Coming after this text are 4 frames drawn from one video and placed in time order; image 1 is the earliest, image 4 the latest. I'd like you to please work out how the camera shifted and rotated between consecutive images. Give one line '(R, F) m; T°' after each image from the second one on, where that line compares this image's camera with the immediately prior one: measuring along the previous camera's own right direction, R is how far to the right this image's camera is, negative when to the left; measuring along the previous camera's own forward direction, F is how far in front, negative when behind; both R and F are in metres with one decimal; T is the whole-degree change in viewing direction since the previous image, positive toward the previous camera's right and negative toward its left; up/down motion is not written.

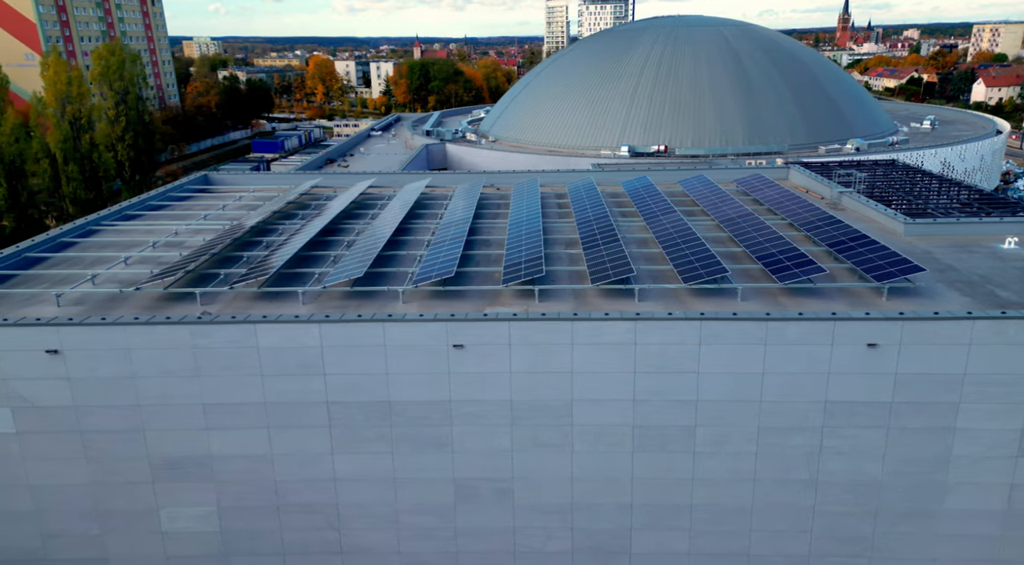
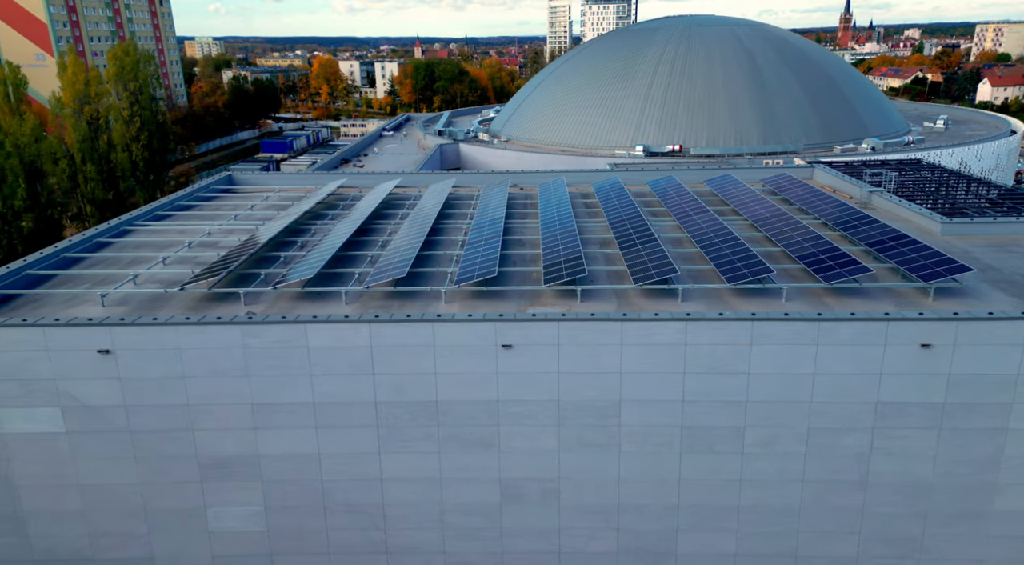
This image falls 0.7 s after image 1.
(-0.7, 0.0) m; 0°
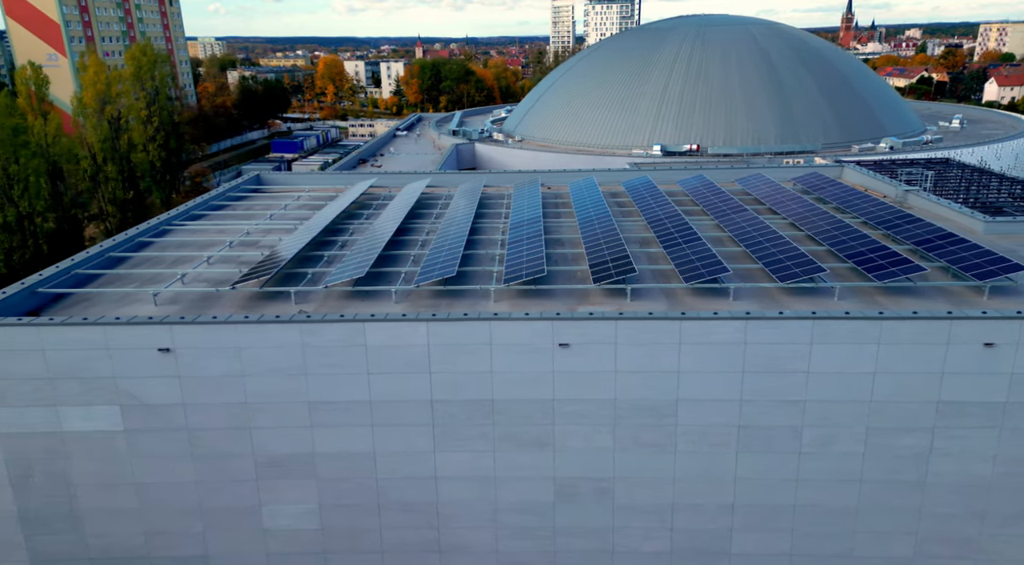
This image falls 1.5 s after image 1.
(-0.9, 0.0) m; 0°
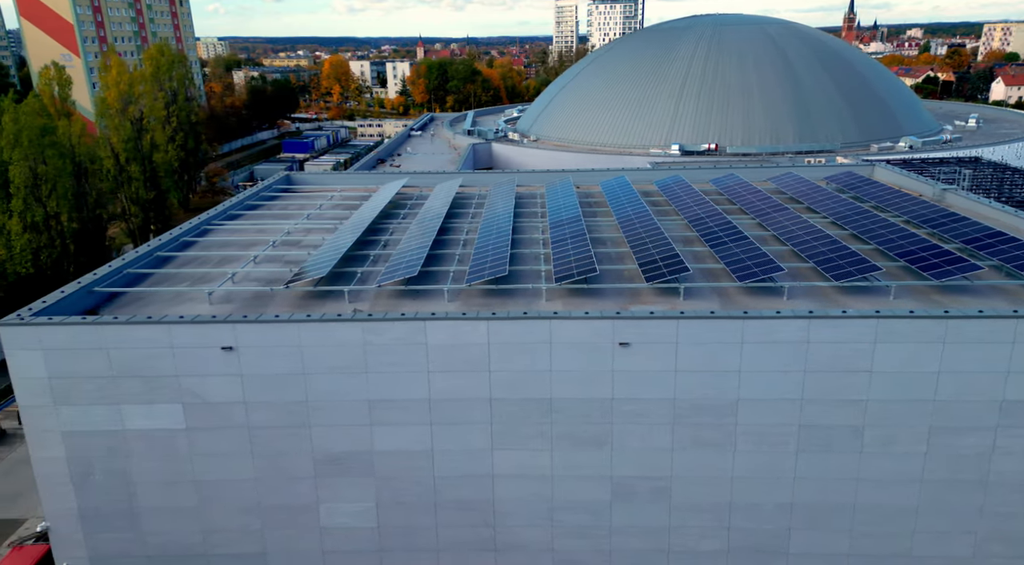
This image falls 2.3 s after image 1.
(-0.9, 0.0) m; 0°
